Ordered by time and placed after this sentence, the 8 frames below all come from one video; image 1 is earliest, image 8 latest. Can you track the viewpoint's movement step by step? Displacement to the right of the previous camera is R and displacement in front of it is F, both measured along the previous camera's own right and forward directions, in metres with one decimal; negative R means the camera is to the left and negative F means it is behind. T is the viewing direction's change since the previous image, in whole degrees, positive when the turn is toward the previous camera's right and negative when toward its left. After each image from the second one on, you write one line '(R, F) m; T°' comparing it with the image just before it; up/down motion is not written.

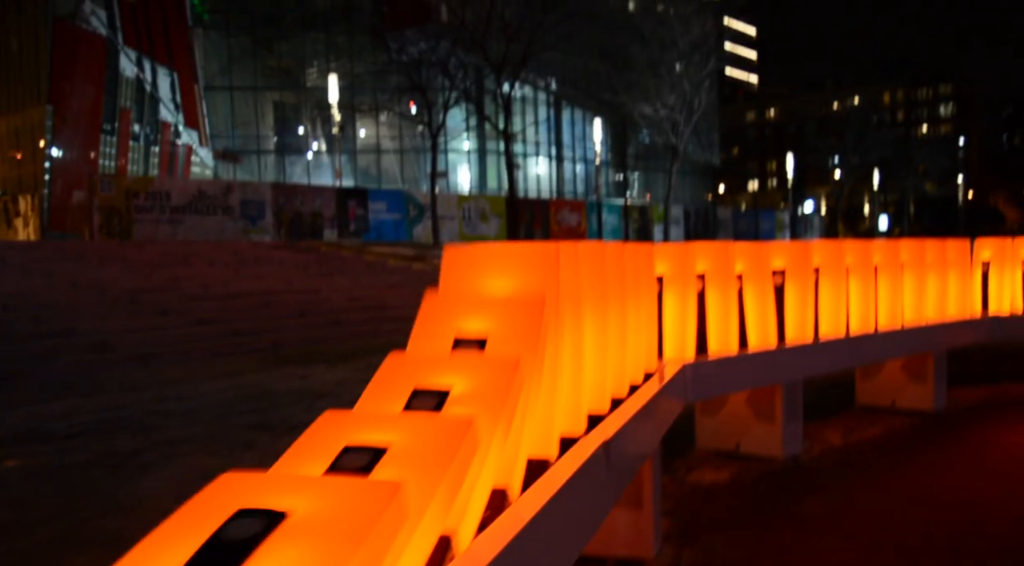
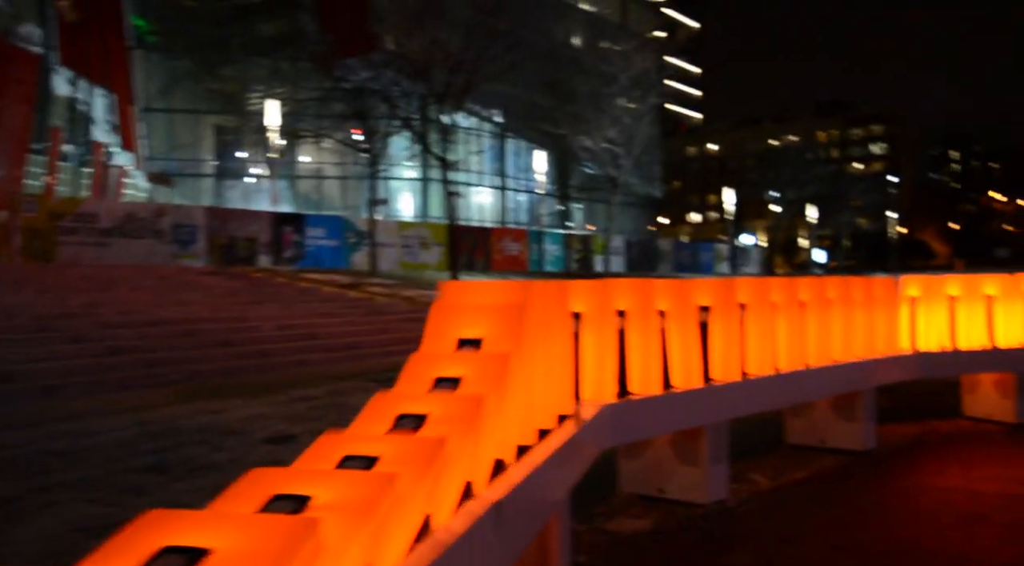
(+0.2, +0.4) m; +3°
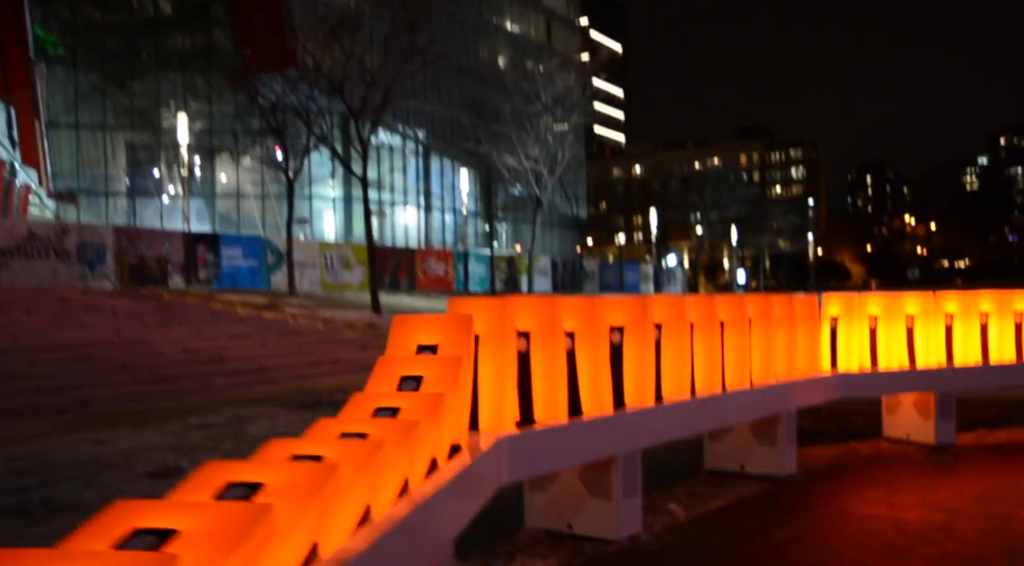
(+0.2, +0.5) m; +4°
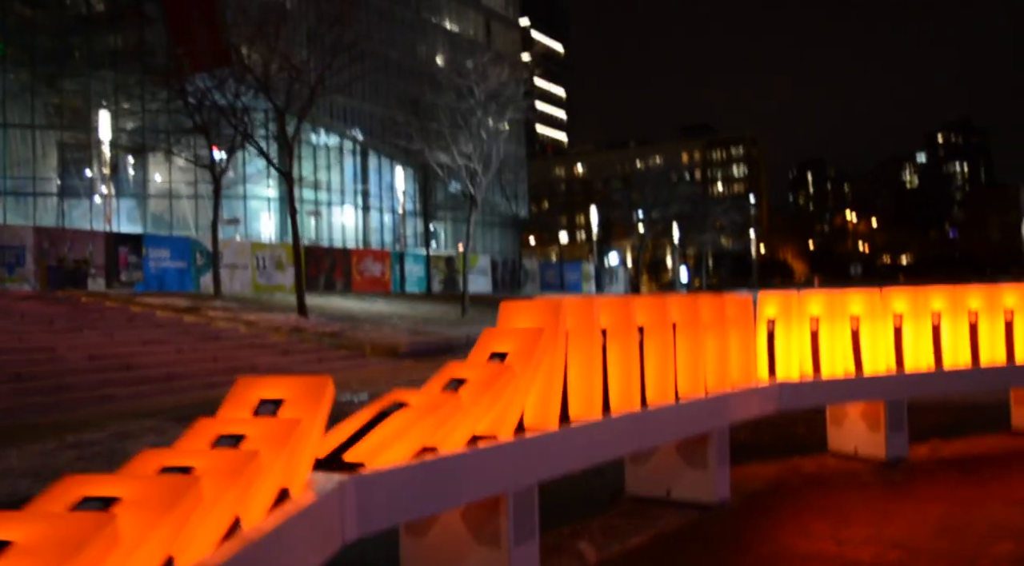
(+0.4, +1.0) m; +3°
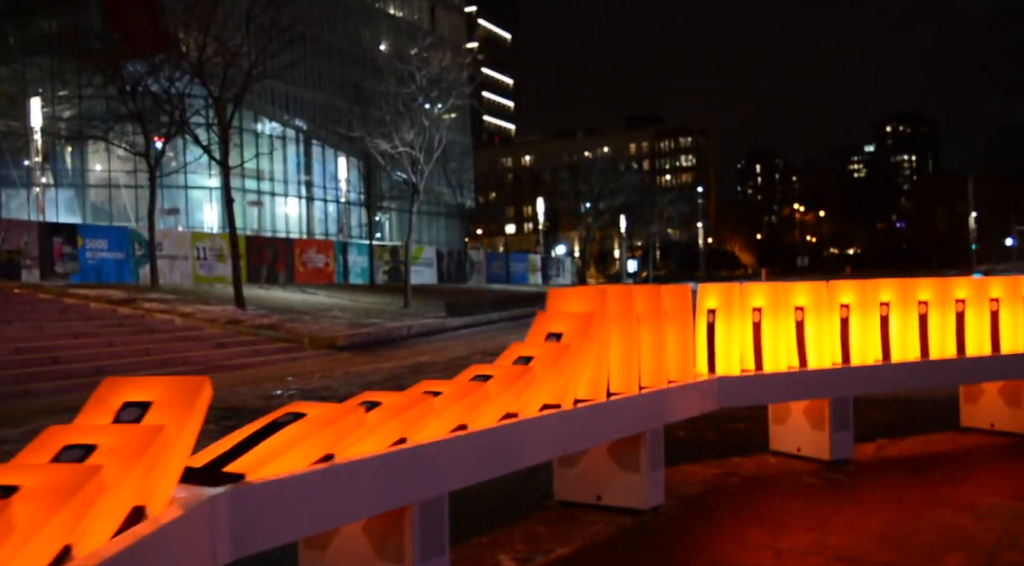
(+0.2, +0.5) m; +3°
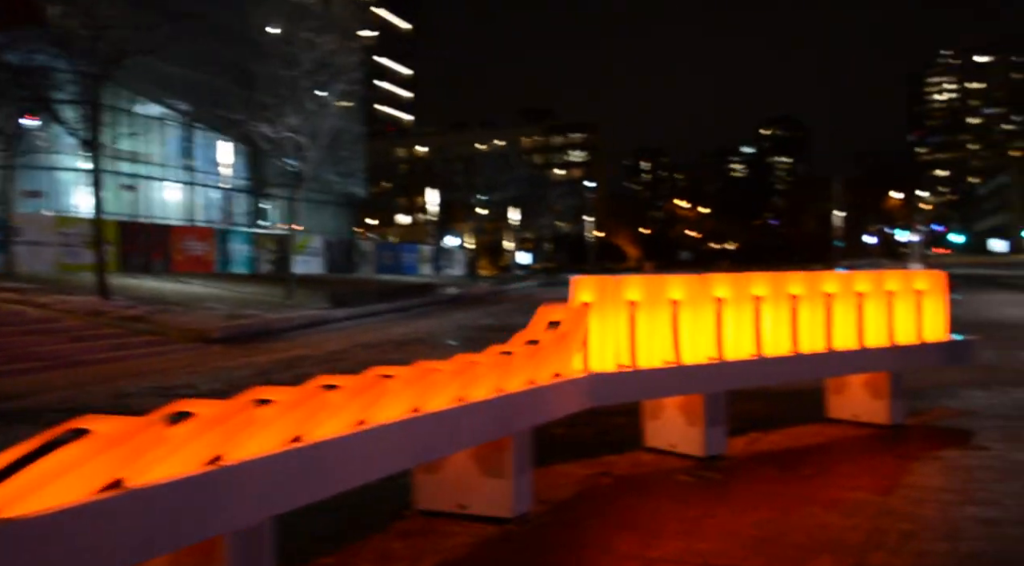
(+0.2, +0.3) m; +6°
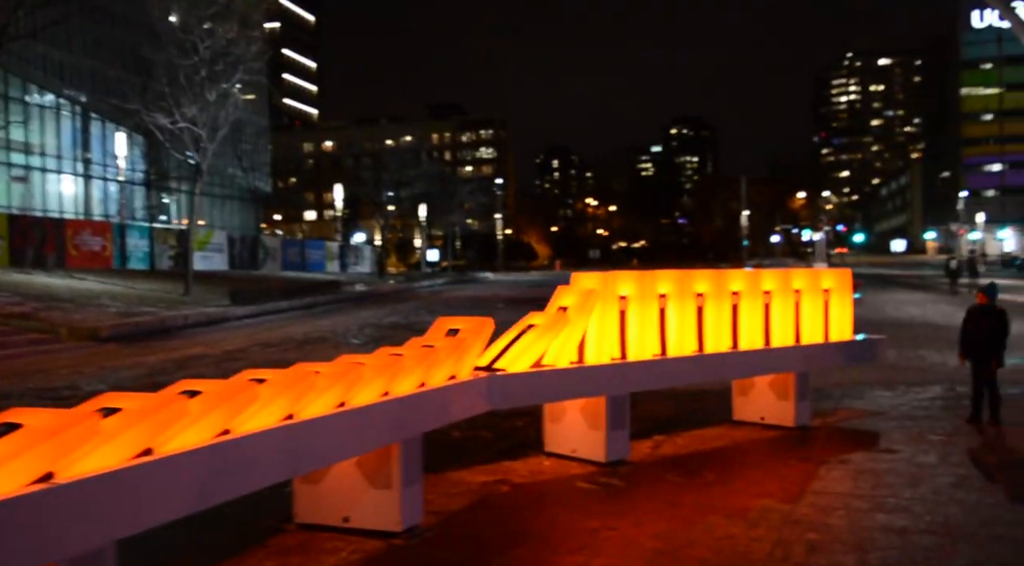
(+0.1, +0.4) m; +5°
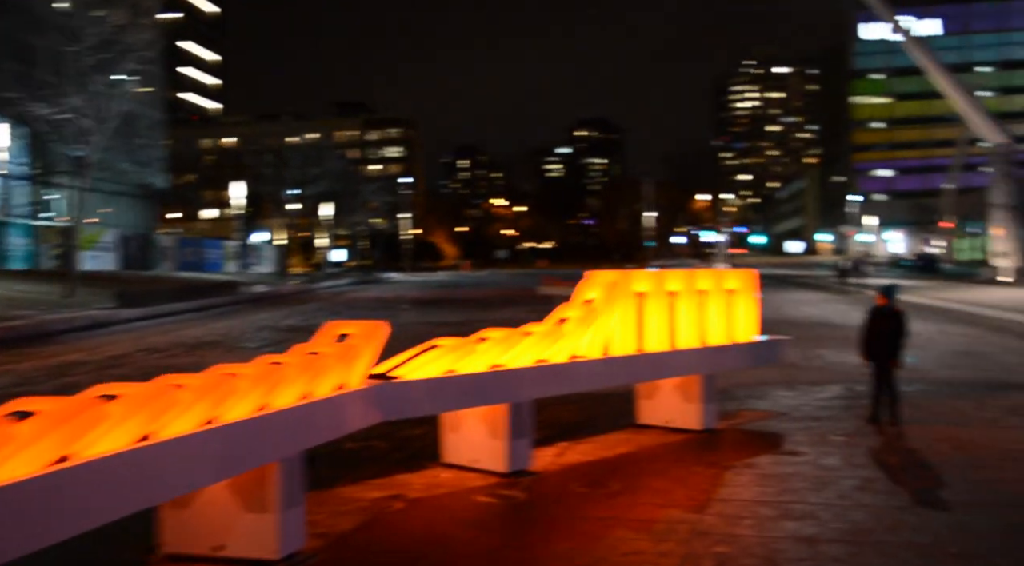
(+0.1, +0.4) m; +5°
